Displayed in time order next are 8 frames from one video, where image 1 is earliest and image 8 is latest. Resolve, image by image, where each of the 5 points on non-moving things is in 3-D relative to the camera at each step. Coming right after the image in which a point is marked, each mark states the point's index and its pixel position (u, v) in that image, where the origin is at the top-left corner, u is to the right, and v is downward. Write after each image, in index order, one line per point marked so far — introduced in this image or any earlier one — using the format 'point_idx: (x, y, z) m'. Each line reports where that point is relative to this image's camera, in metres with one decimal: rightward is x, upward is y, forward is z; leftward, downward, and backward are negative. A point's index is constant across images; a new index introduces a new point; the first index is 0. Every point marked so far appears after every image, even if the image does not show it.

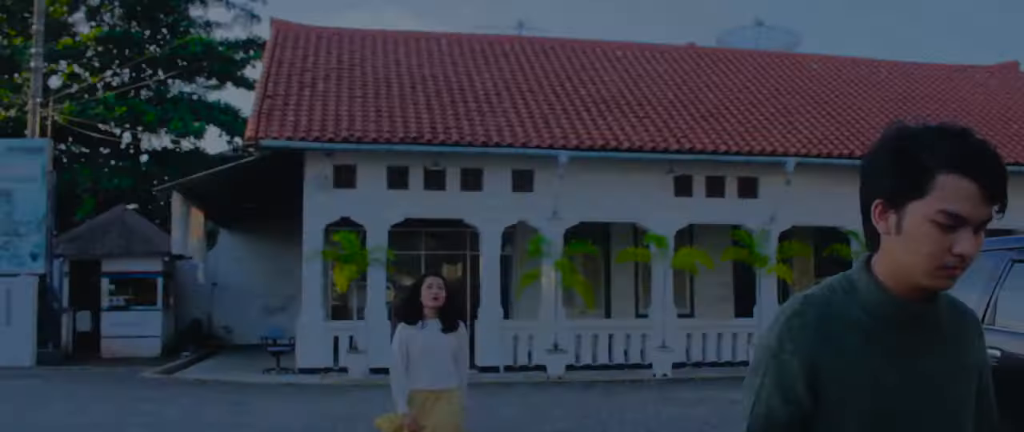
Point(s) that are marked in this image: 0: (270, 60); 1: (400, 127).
0: (-4.8, +3.1, +18.4) m
1: (-2.0, +1.6, +16.1) m
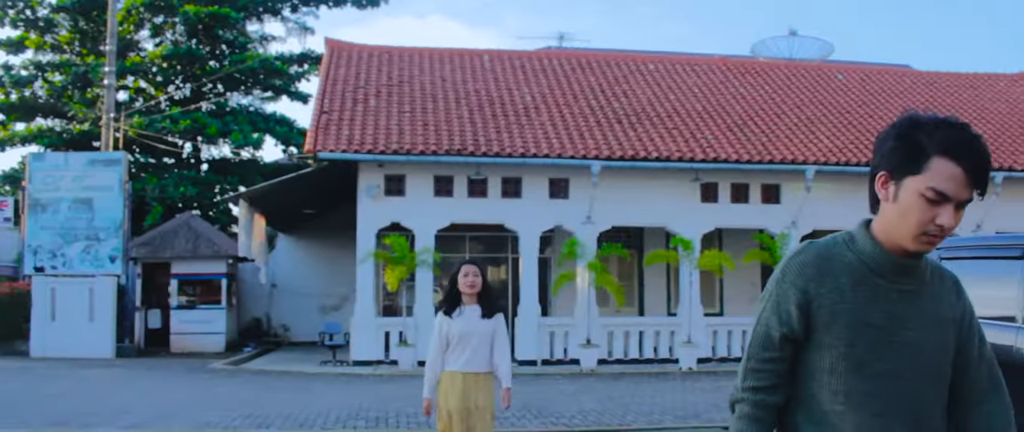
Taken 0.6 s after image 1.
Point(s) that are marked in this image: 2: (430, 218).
0: (-4.0, +3.0, +19.9) m
1: (-1.3, +1.5, +17.5) m
2: (-1.6, 0.0, +17.6) m
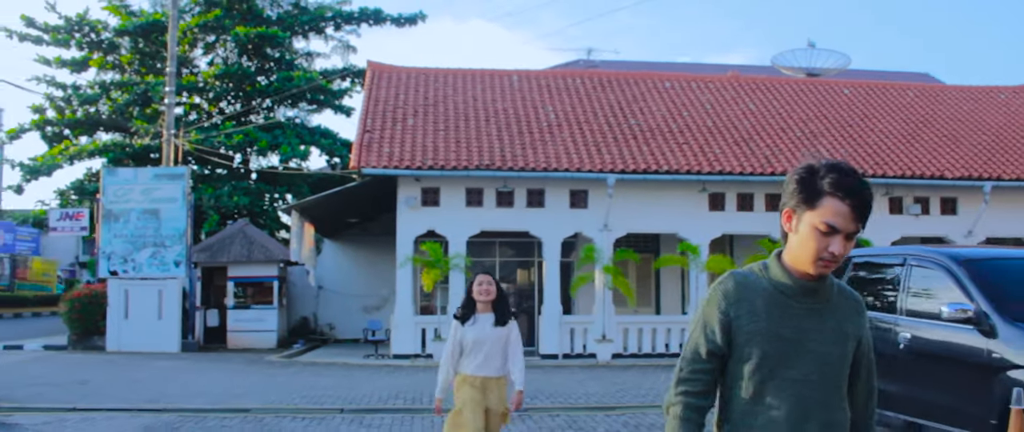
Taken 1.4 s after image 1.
0: (-3.4, +2.8, +22.0) m
1: (-0.8, +1.3, +19.5) m
2: (-1.1, -0.2, +19.6) m
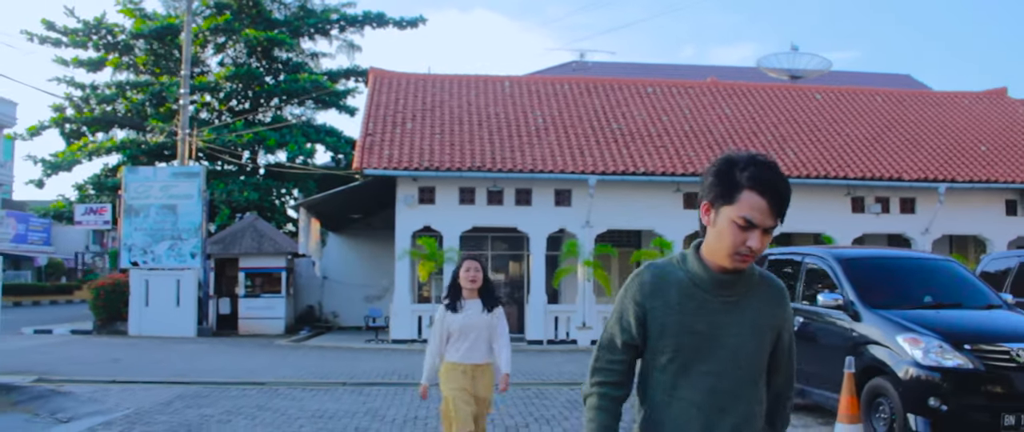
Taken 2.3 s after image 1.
0: (-3.7, +2.9, +23.7) m
1: (-1.0, +1.3, +21.2) m
2: (-1.3, -0.1, +21.3) m
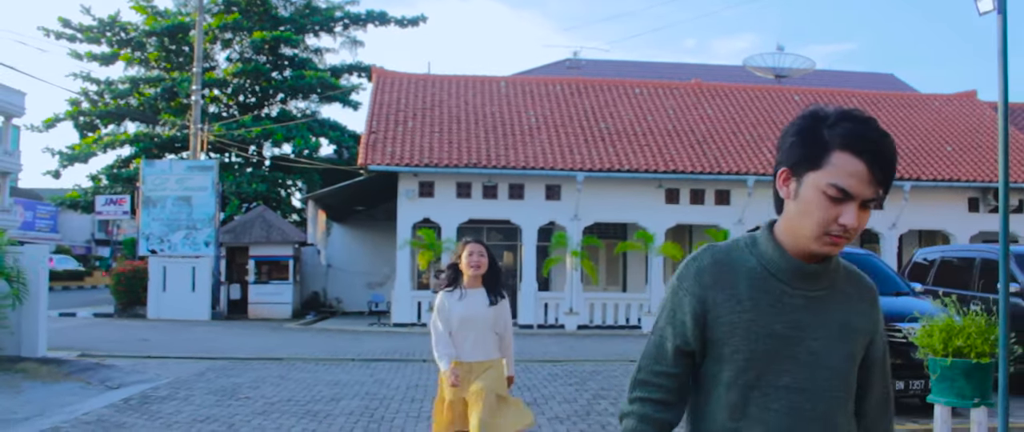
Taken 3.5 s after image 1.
0: (-3.8, +3.1, +25.3) m
1: (-1.2, +1.5, +22.8) m
2: (-1.5, +0.1, +23.0) m
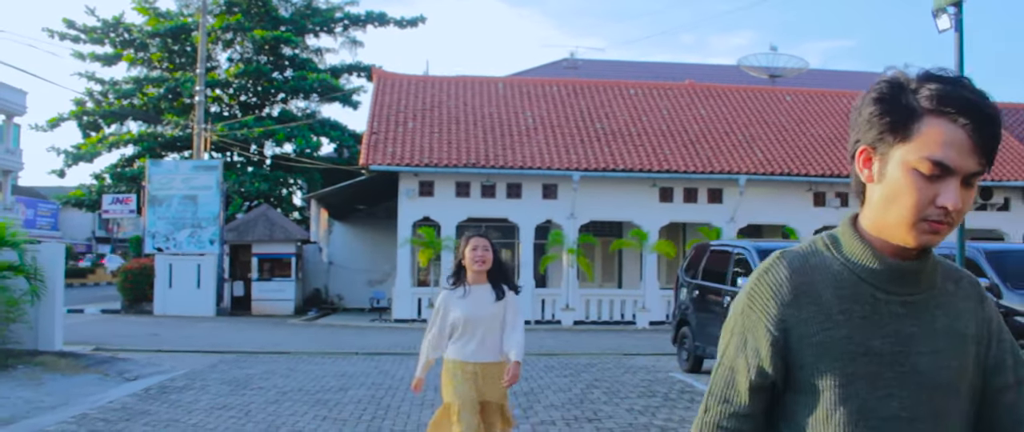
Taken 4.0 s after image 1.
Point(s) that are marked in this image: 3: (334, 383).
0: (-3.9, +3.2, +25.9) m
1: (-1.3, +1.6, +23.4) m
2: (-1.6, +0.1, +23.6) m
3: (-2.2, -2.0, +11.0) m
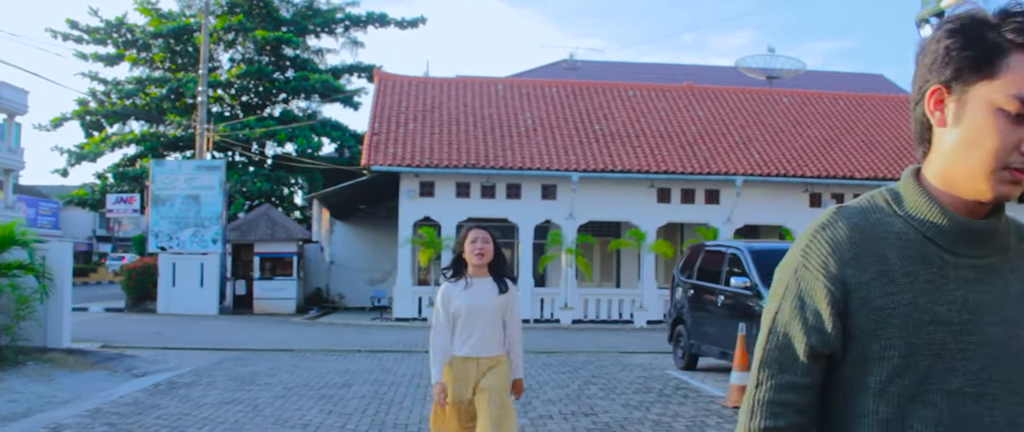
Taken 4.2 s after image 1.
0: (-3.9, +3.2, +26.2) m
1: (-1.3, +1.5, +23.7) m
2: (-1.6, +0.1, +23.8) m
3: (-2.2, -2.0, +11.3) m
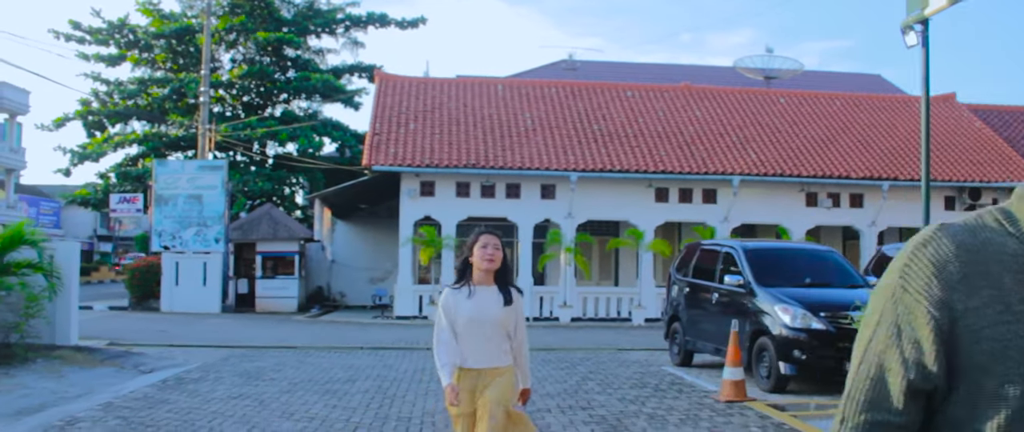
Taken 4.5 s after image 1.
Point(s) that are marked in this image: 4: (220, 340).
0: (-3.9, +3.2, +26.4) m
1: (-1.3, +1.6, +24.0) m
2: (-1.6, +0.1, +24.1) m
3: (-2.2, -2.0, +11.6) m
4: (-5.6, -2.4, +17.3) m
